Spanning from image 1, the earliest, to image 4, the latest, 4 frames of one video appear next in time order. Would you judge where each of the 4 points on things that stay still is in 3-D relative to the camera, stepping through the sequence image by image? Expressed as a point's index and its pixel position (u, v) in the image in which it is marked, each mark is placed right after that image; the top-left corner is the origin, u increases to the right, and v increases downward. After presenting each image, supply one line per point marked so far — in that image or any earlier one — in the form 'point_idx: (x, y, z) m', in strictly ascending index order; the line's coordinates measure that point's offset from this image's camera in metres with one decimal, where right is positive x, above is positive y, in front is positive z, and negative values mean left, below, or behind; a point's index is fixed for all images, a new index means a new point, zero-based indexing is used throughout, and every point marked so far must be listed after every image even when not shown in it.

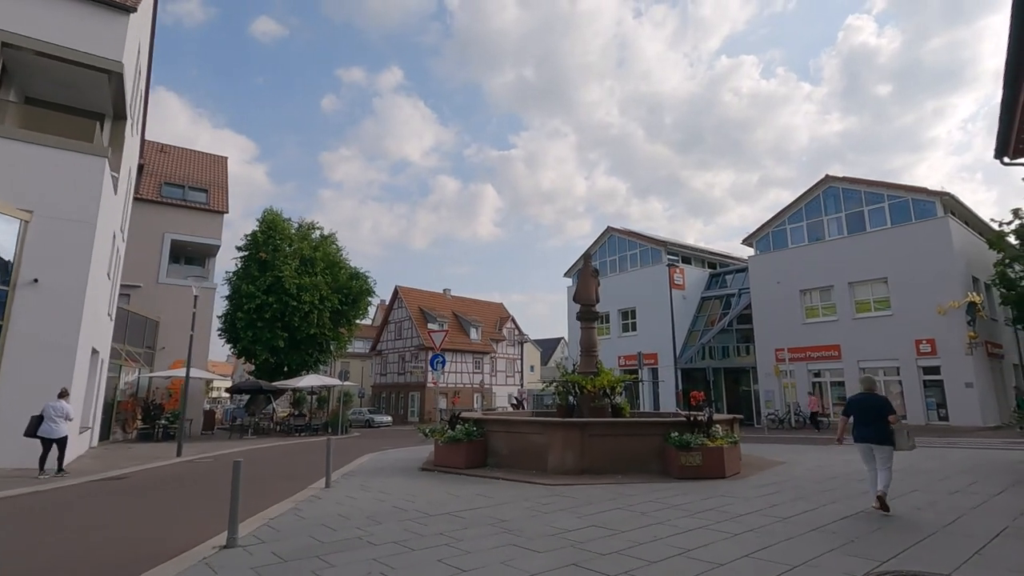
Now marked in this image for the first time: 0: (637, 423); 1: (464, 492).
0: (+2.1, -2.2, +9.8) m
1: (-0.7, -2.7, +8.0) m
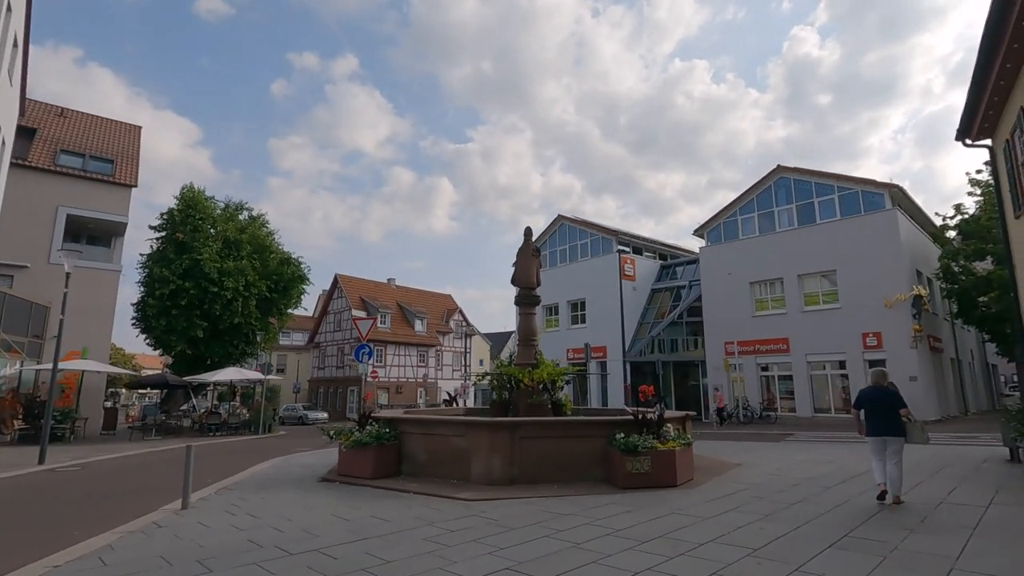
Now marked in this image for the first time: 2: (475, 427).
0: (+0.9, -1.9, +8.4) m
1: (-1.7, -2.4, +6.3) m
2: (-0.5, -1.9, +8.2) m
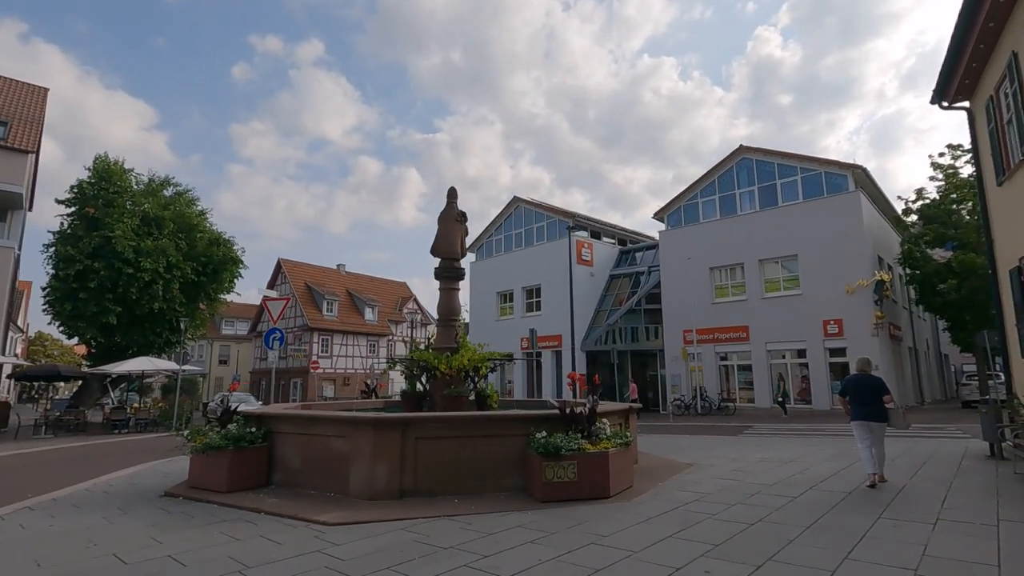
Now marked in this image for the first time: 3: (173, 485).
0: (-0.3, -1.5, +6.7) m
1: (-2.7, -2.0, +4.5) m
2: (-1.7, -1.5, +6.5) m
3: (-4.2, -2.4, +7.5) m
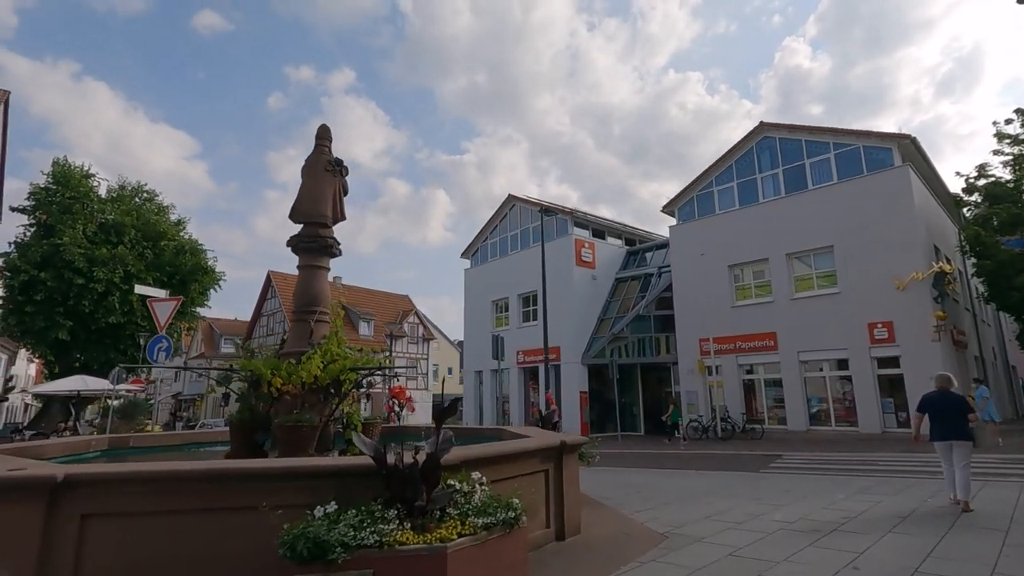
0: (-1.7, -1.1, +3.4) m
1: (-4.2, -1.6, +1.4) m
2: (-3.1, -1.1, +3.3) m
3: (-5.5, -2.1, +4.4) m
